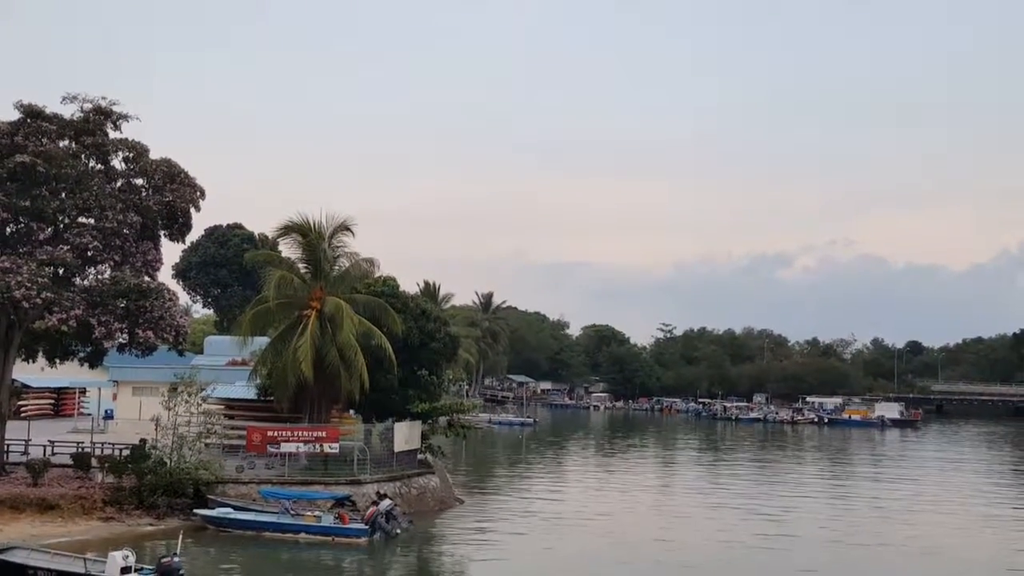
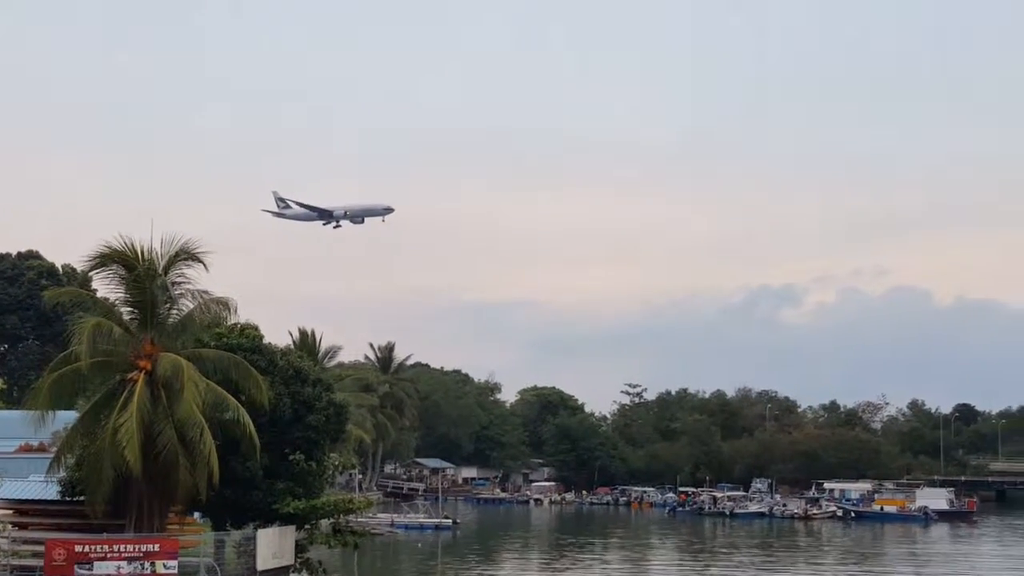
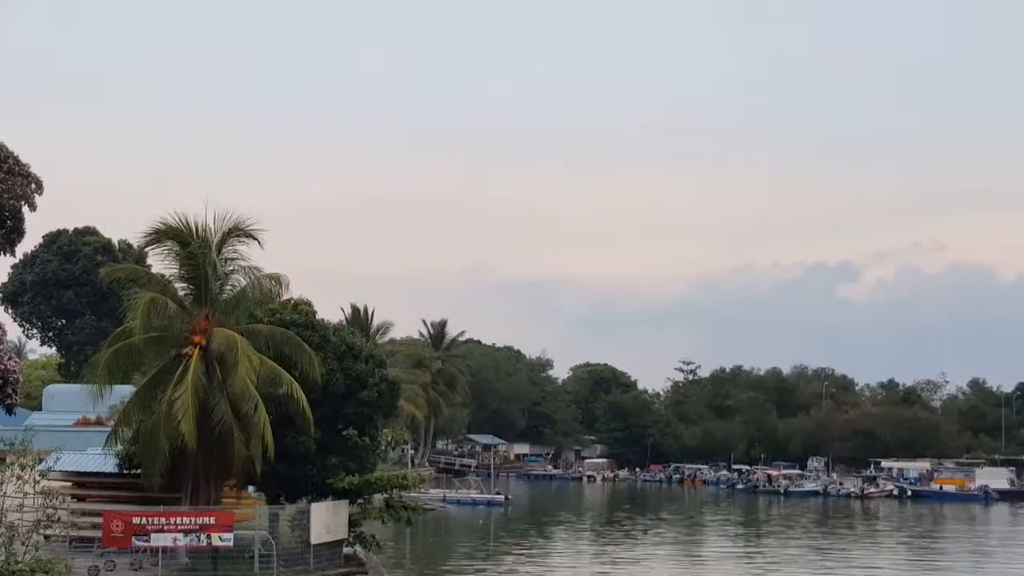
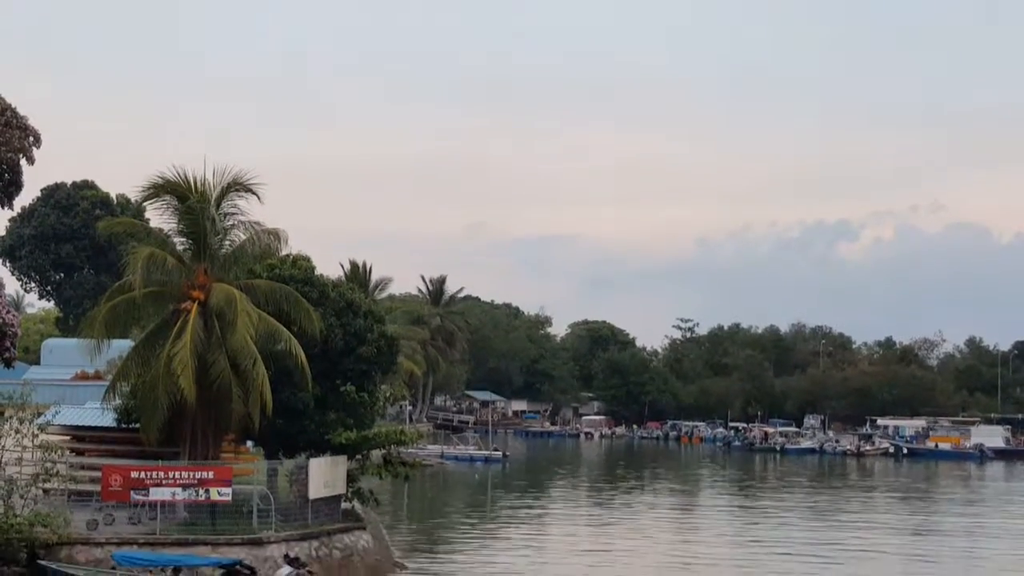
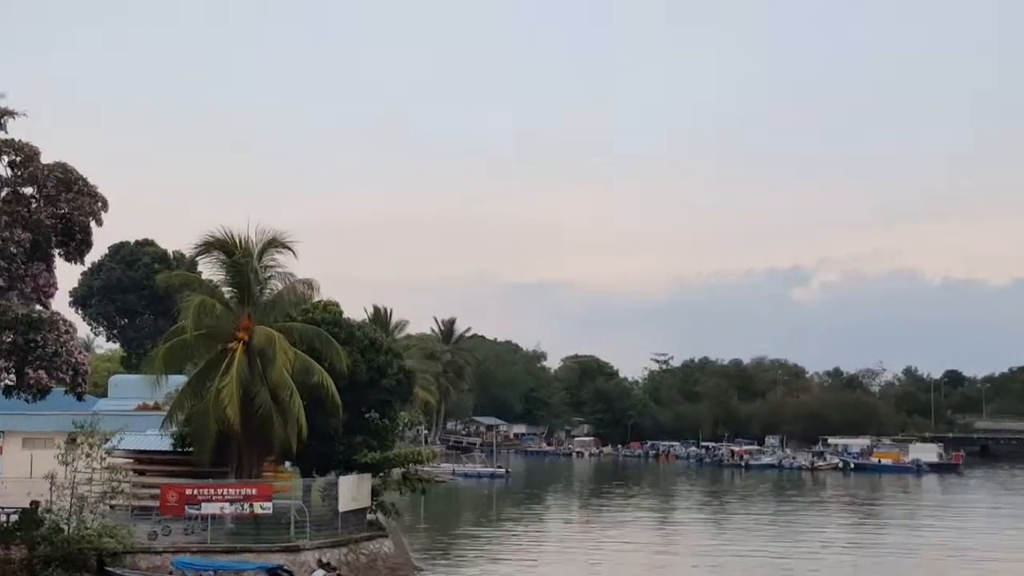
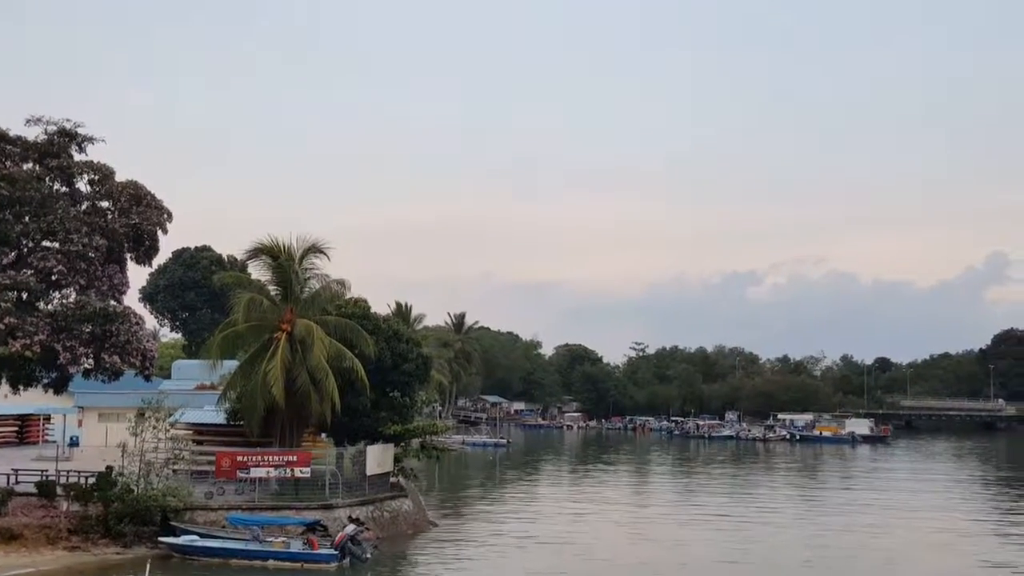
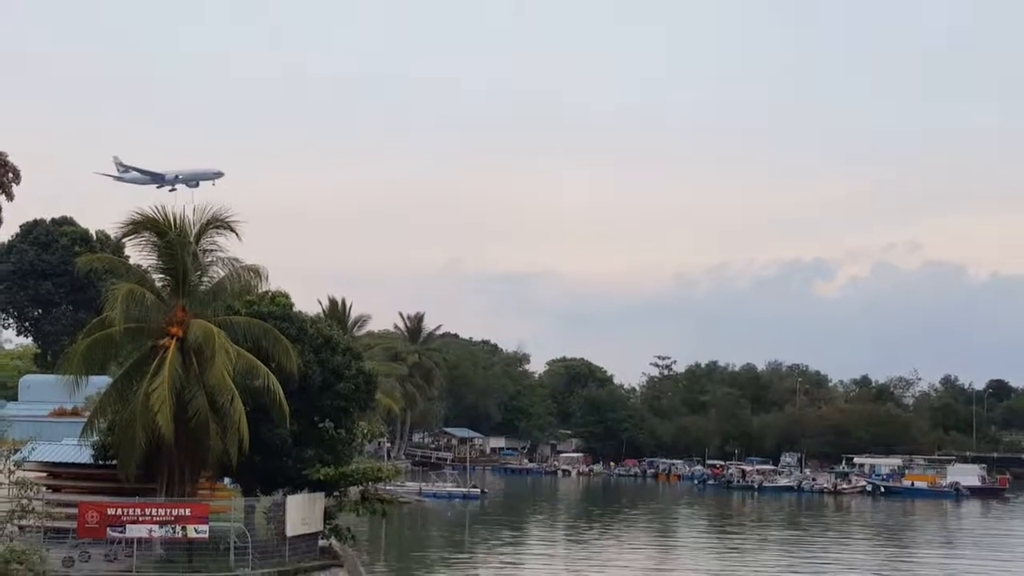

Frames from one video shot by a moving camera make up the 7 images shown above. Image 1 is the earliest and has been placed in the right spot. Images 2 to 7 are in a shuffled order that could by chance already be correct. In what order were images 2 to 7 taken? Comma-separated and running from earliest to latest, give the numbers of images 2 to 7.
6, 5, 3, 4, 7, 2
